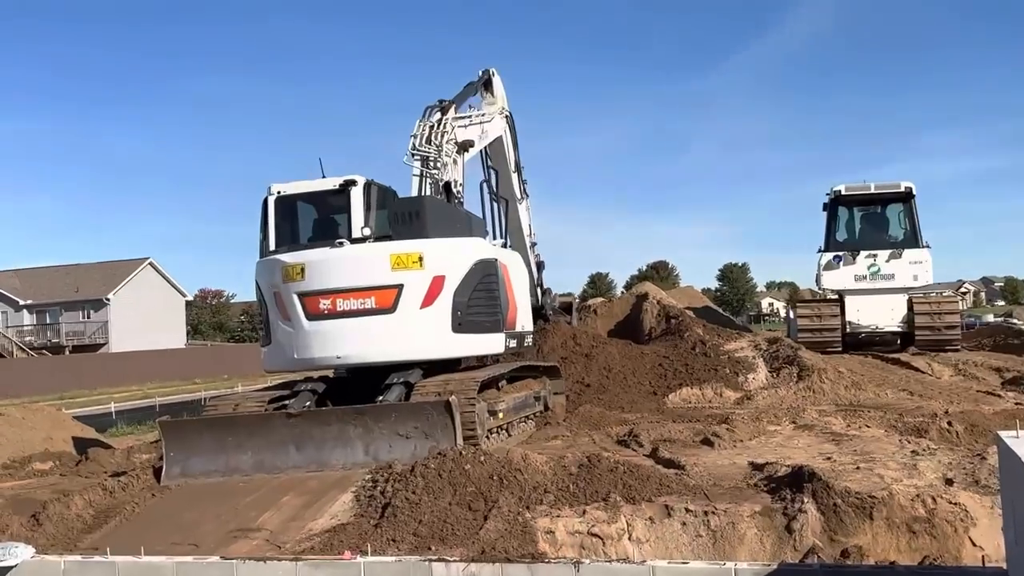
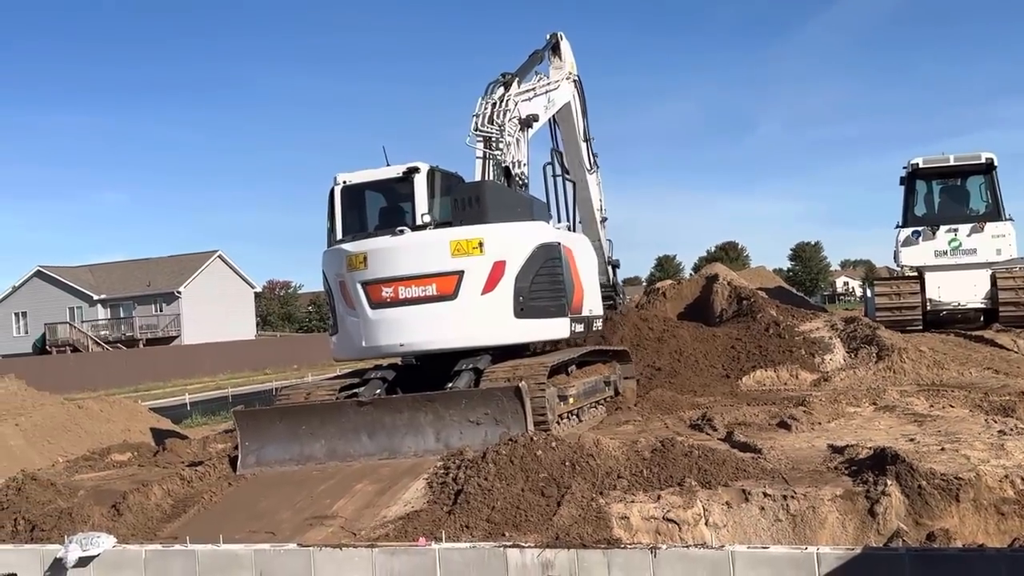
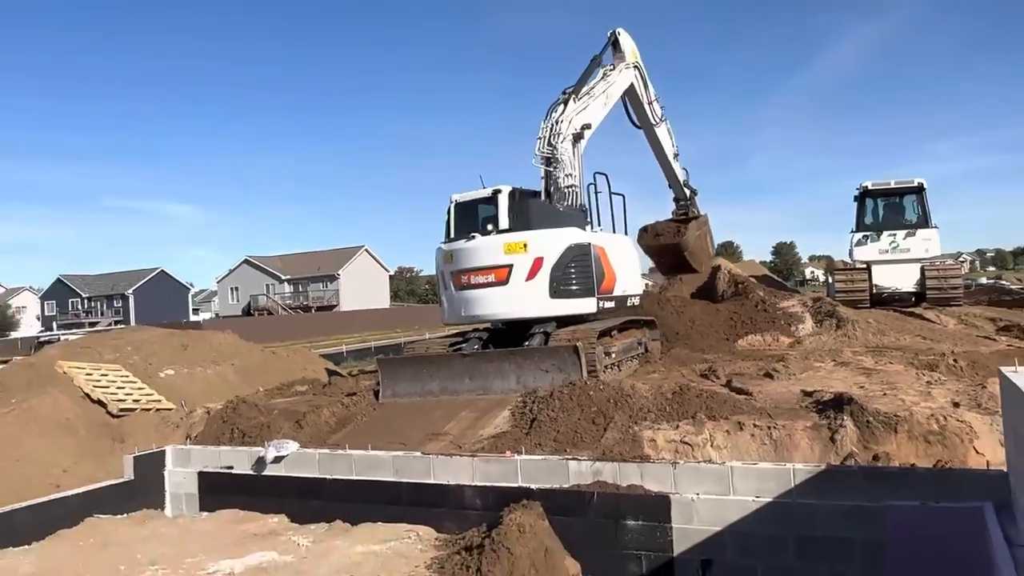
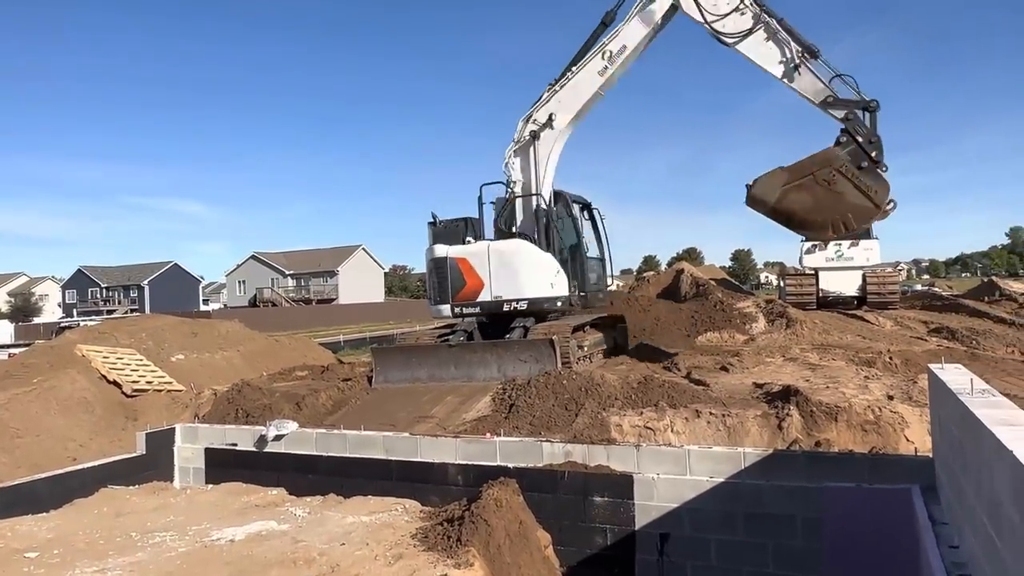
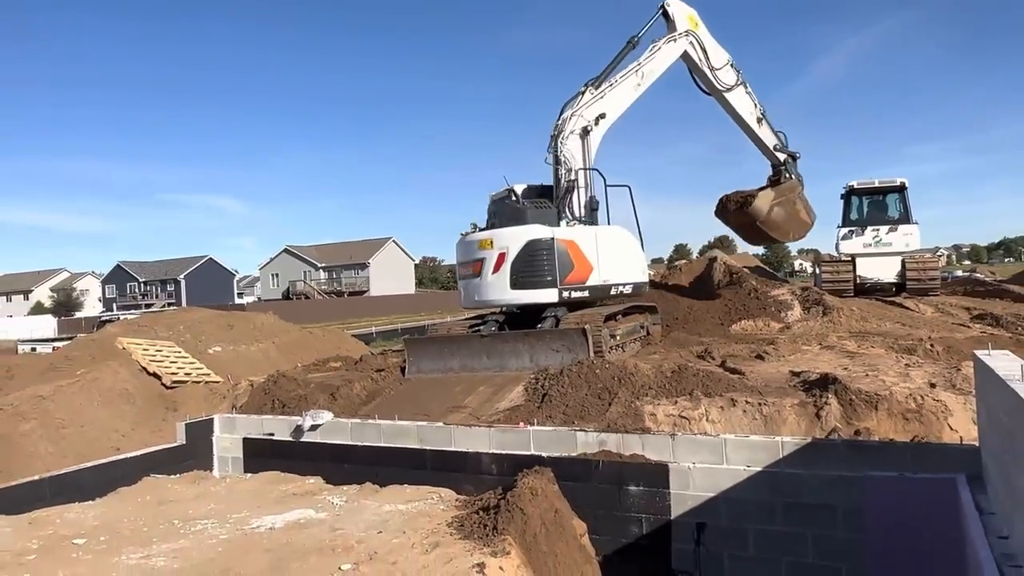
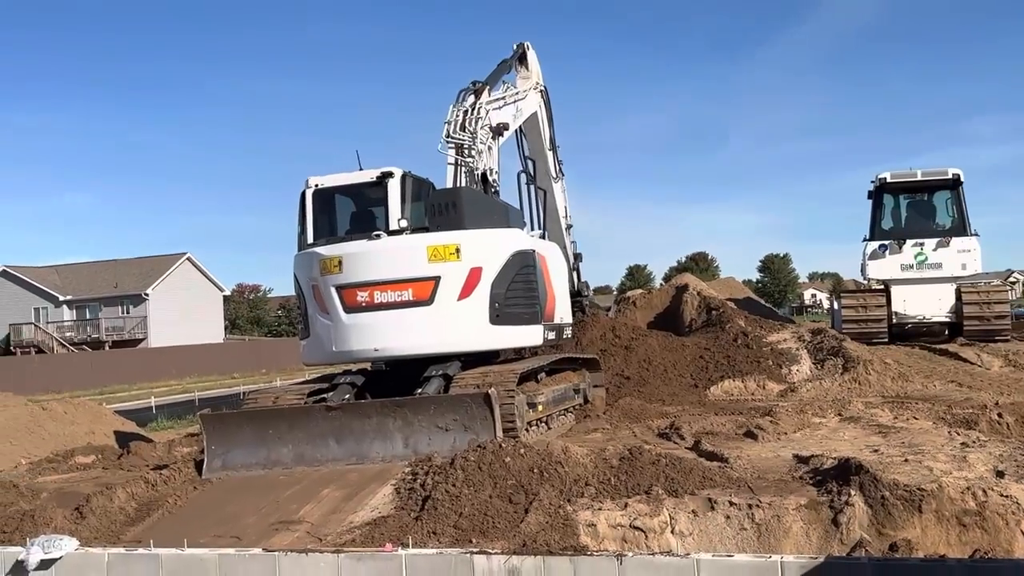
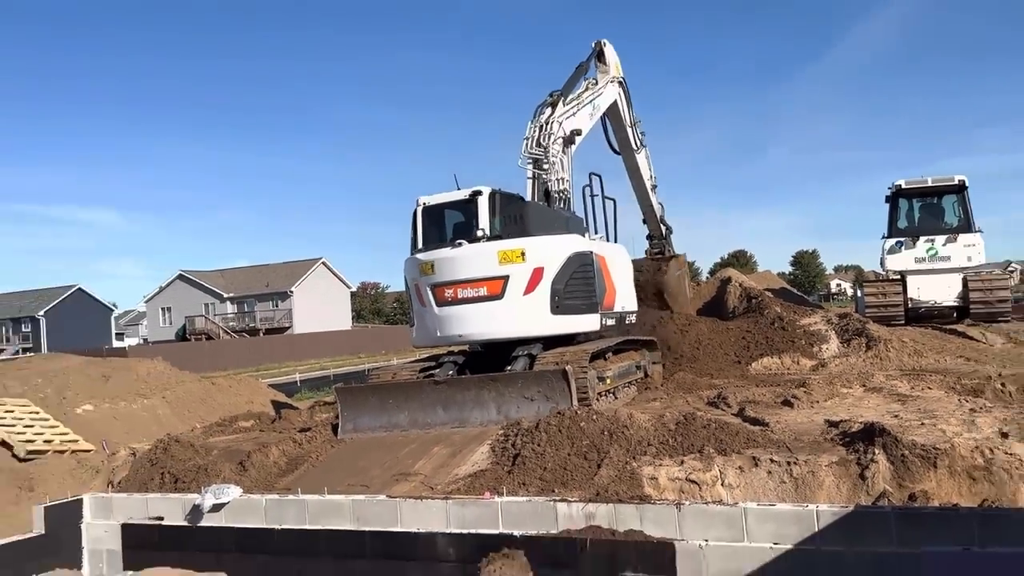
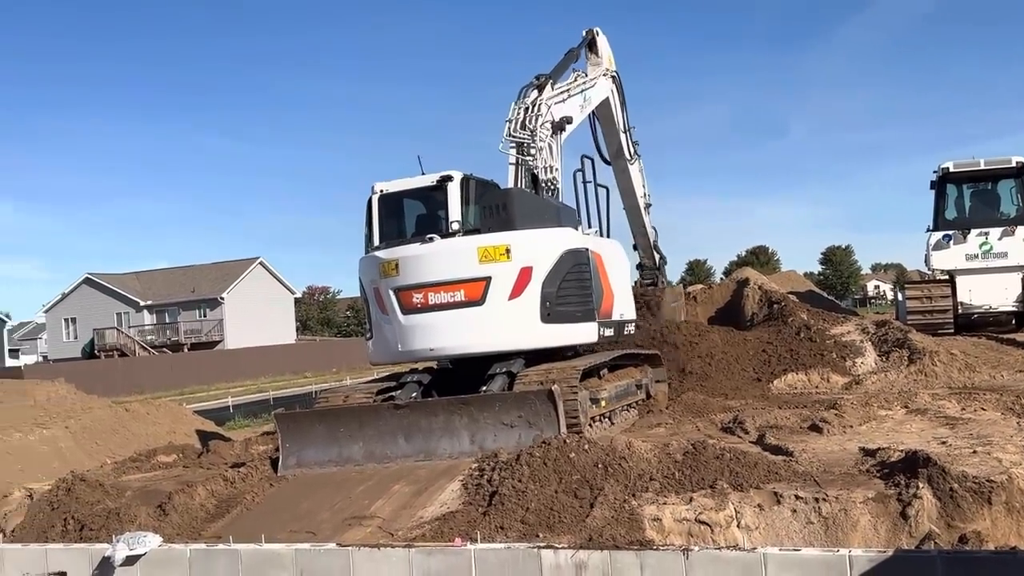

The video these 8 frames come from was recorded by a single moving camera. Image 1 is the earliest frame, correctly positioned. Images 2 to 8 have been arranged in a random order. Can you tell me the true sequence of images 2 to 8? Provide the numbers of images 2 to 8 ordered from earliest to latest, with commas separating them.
6, 2, 8, 7, 3, 5, 4
